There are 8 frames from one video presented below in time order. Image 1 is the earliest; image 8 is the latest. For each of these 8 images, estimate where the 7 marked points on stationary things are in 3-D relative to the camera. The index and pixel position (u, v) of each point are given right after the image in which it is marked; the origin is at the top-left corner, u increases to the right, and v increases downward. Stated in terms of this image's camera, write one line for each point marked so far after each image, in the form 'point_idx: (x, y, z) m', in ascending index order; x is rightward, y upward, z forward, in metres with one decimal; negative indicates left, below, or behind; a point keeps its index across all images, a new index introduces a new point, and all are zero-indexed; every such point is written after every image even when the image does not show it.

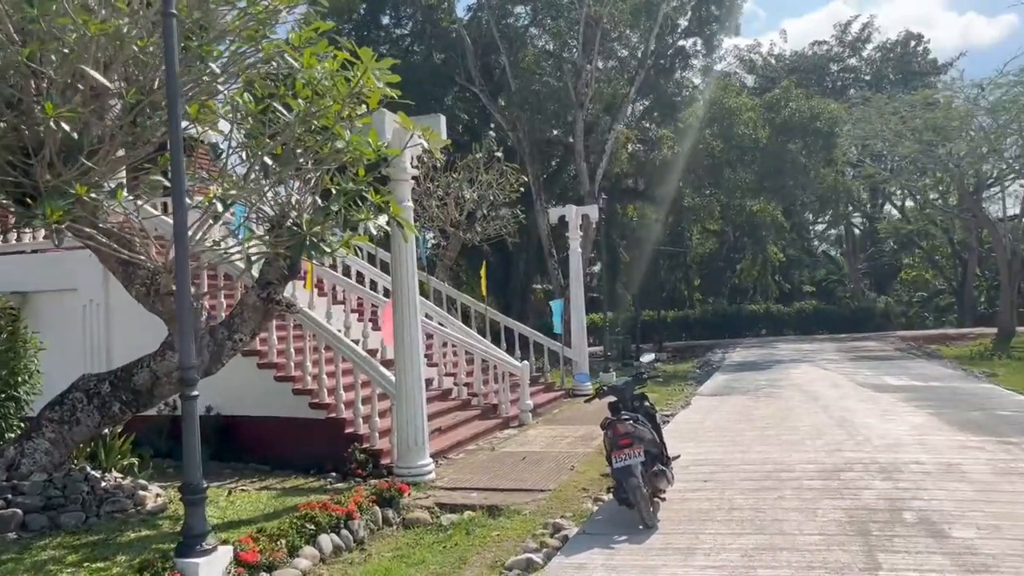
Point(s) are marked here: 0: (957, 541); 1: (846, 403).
0: (+2.9, -1.6, +5.6) m
1: (+5.0, -1.7, +13.0) m
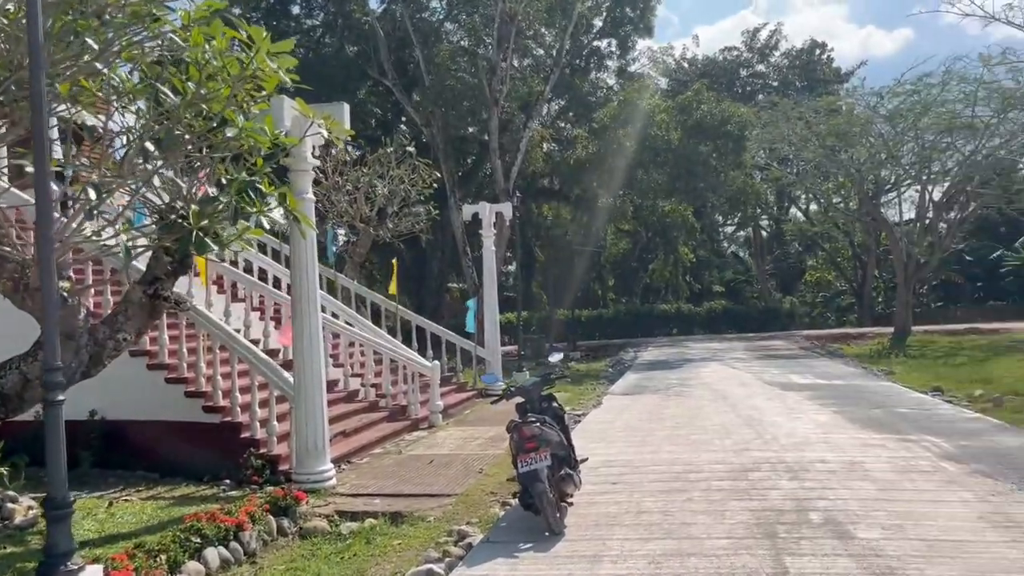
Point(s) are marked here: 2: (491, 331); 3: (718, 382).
0: (+2.2, -1.6, +5.5) m
1: (+3.7, -1.7, +13.1) m
2: (-0.5, -0.9, +18.0) m
3: (+4.0, -1.8, +16.7) m
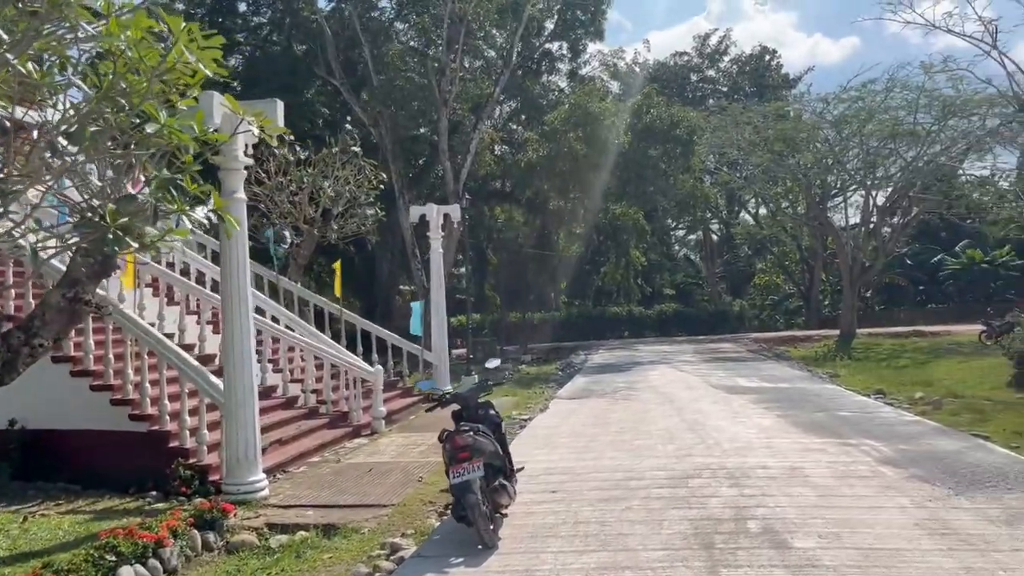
0: (+1.8, -1.7, +5.4) m
1: (+2.8, -1.8, +13.1) m
2: (-1.5, -0.9, +17.8) m
3: (+3.0, -1.9, +16.7) m
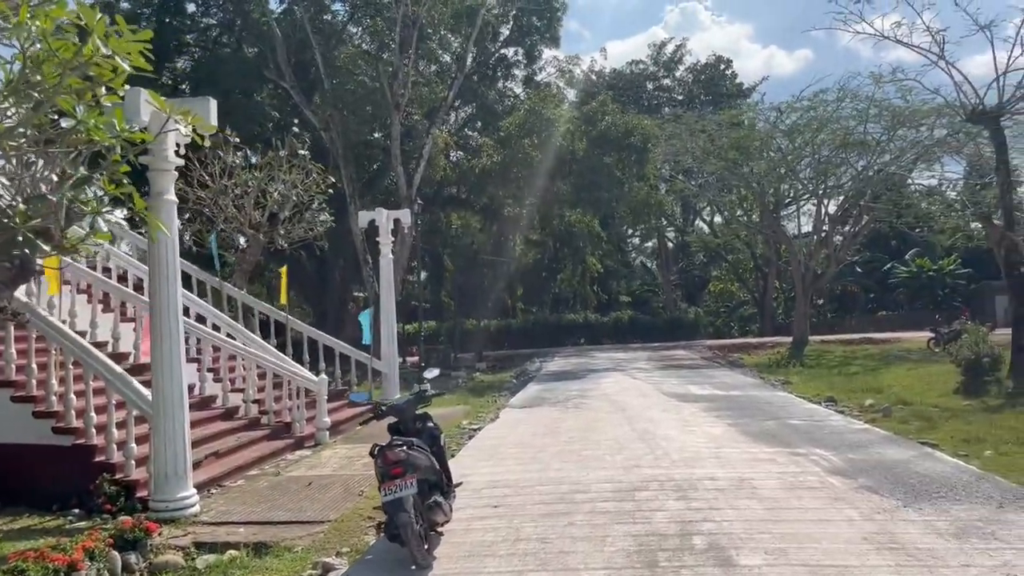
0: (+1.4, -1.7, +5.2) m
1: (+2.1, -1.9, +13.0) m
2: (-2.5, -1.1, +17.4) m
3: (+2.0, -2.0, +16.5) m
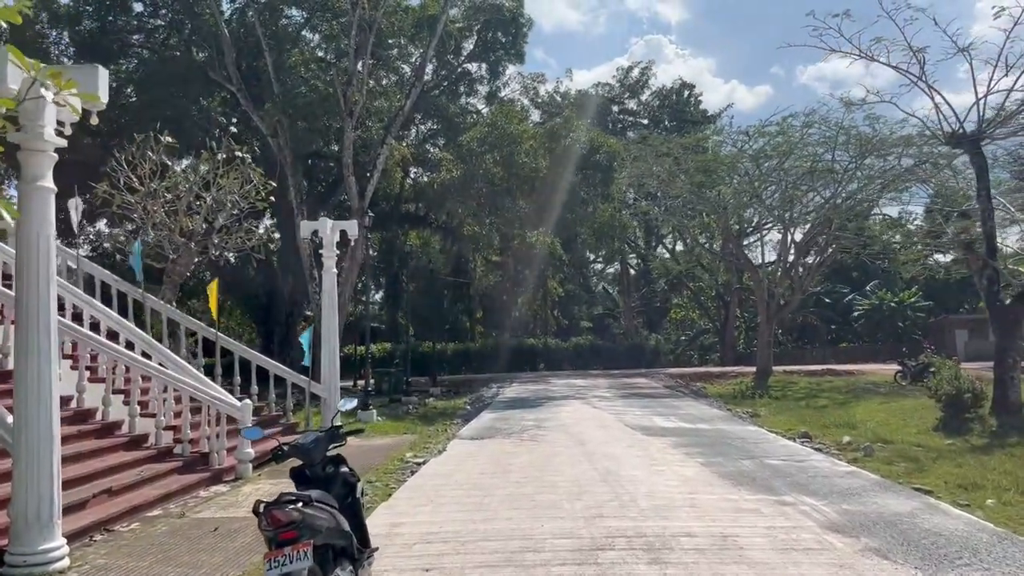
0: (+1.1, -1.8, +3.9) m
1: (+1.4, -2.2, +11.7) m
2: (-3.4, -1.4, +15.9) m
3: (+1.2, -2.4, +15.3) m
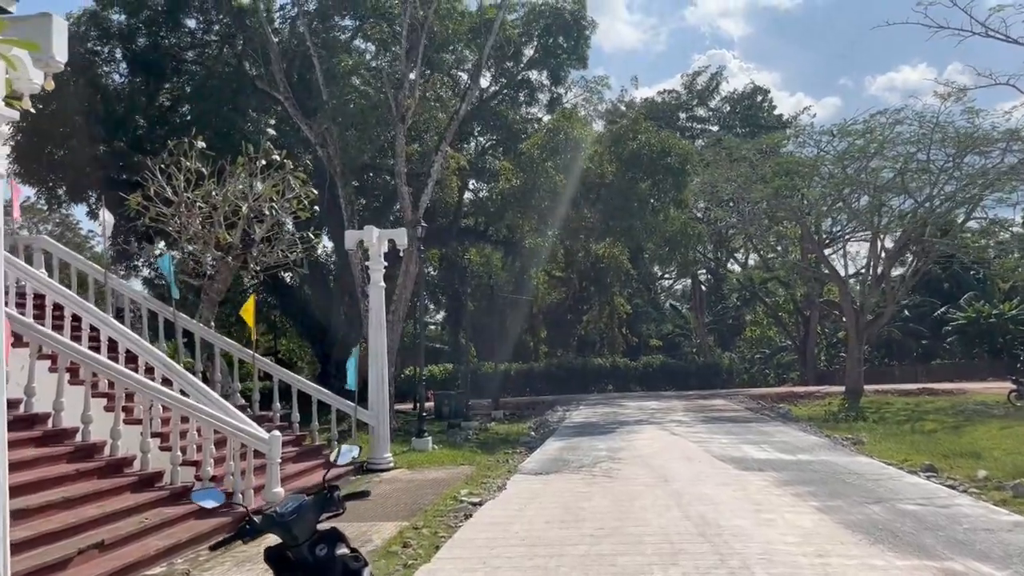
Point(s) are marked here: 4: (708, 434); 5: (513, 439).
0: (+1.3, -1.7, +2.1) m
1: (+2.2, -2.3, +9.8) m
2: (-2.3, -1.7, +14.4) m
3: (+2.2, -2.6, +13.4) m
4: (+3.8, -2.9, +16.9) m
5: (0.0, -3.3, +18.9) m
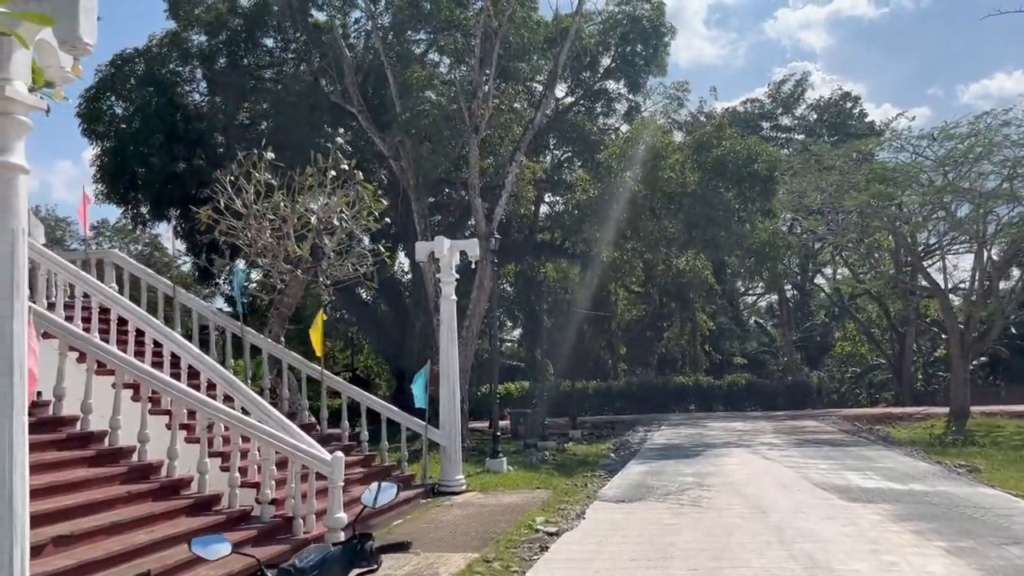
0: (+1.4, -1.6, +1.2) m
1: (+3.0, -2.4, +8.7) m
2: (-1.0, -1.9, +13.7) m
3: (+3.4, -2.8, +12.3) m
4: (+5.3, -3.1, +15.7) m
5: (+1.7, -3.6, +18.0) m
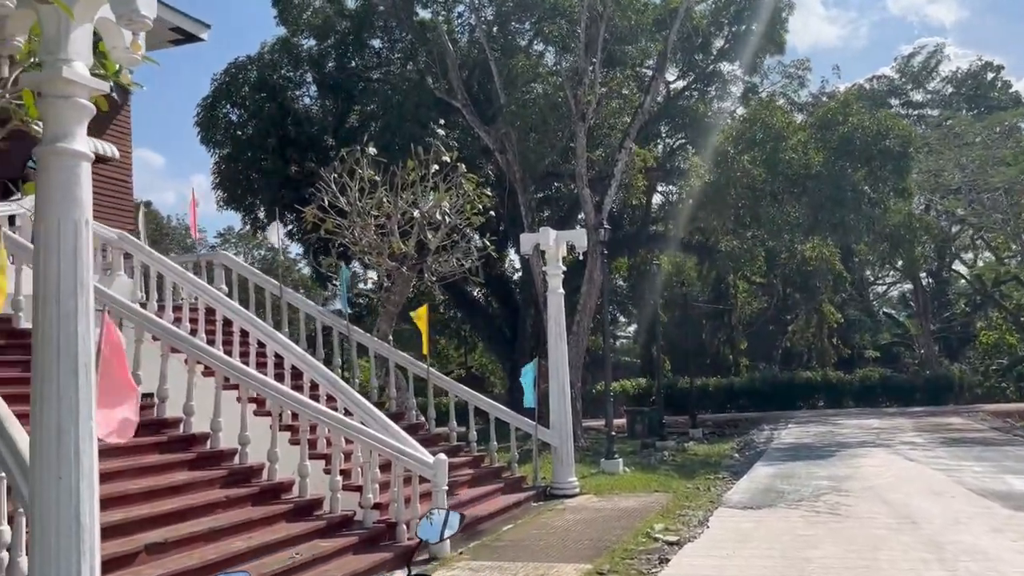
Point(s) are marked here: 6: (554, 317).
0: (+1.5, -1.5, +0.3) m
1: (+4.1, -2.2, +7.6) m
2: (+0.7, -1.8, +13.1) m
3: (+4.9, -2.6, +11.1) m
4: (+7.2, -2.8, +14.2) m
5: (+4.0, -3.4, +17.0) m
6: (+0.7, -0.4, +13.1) m
